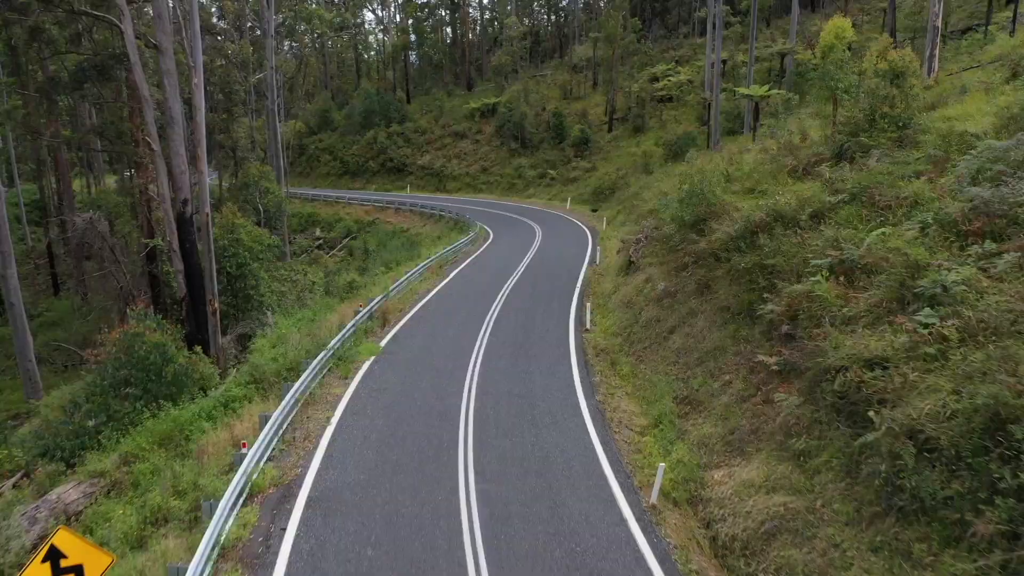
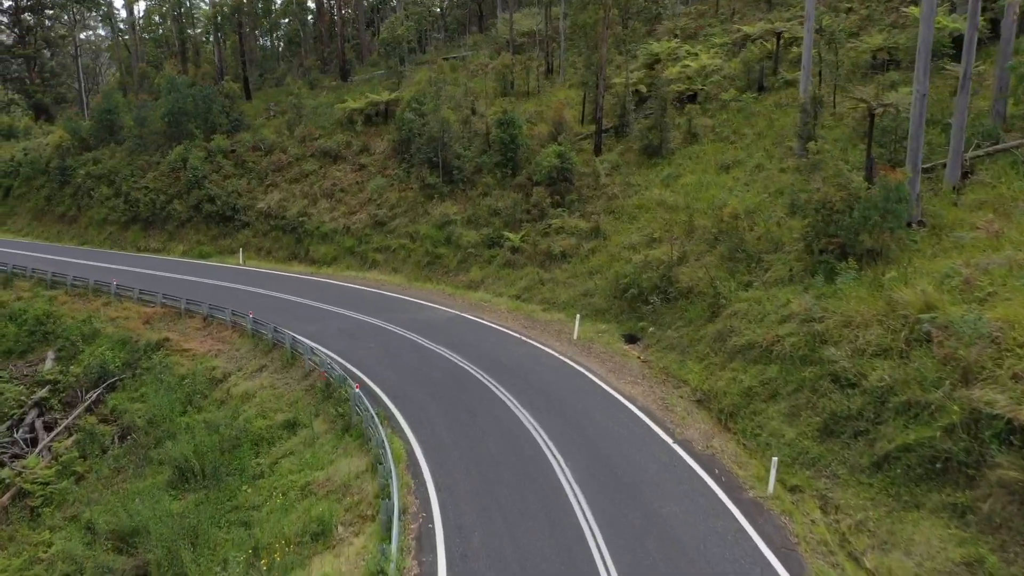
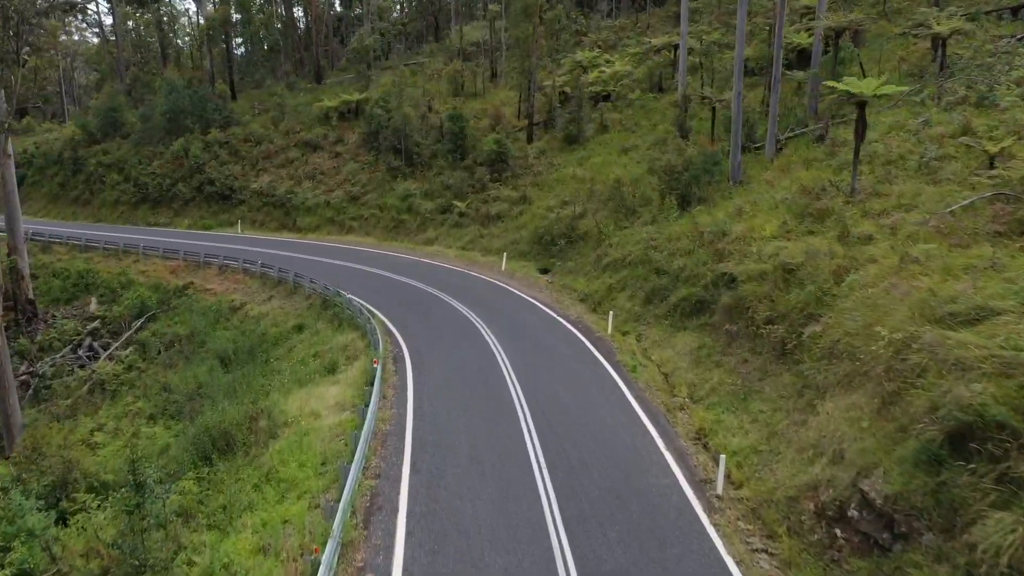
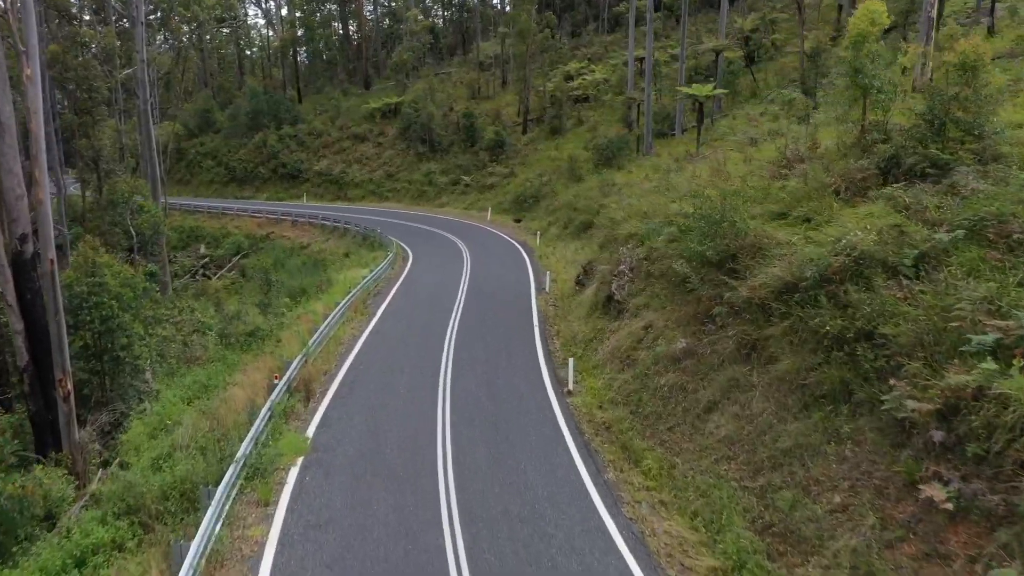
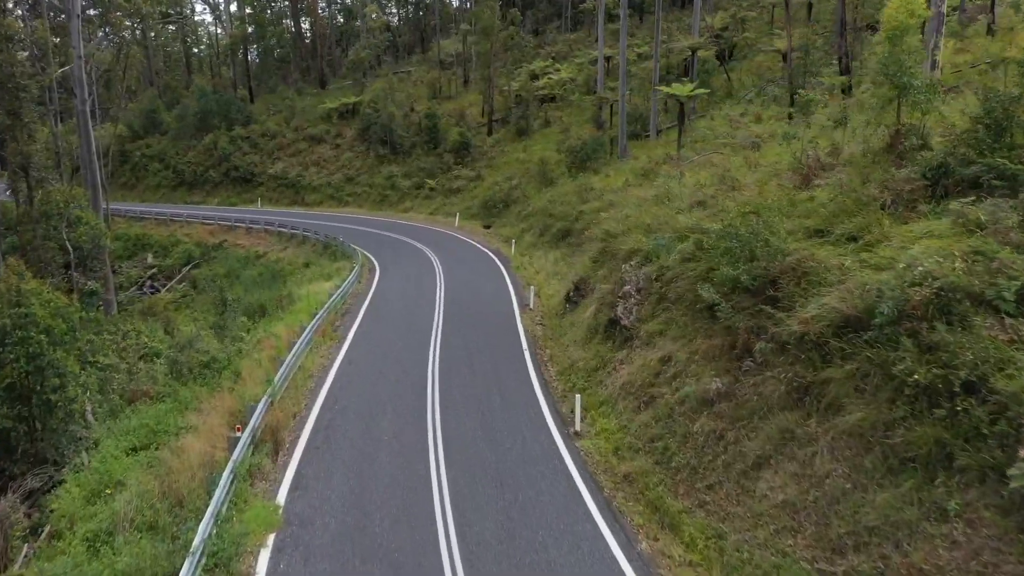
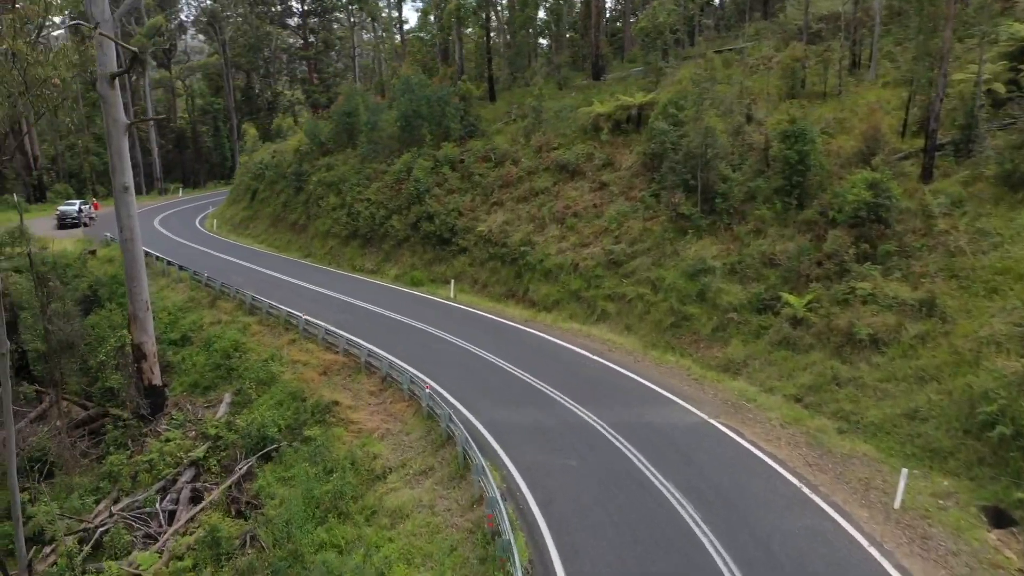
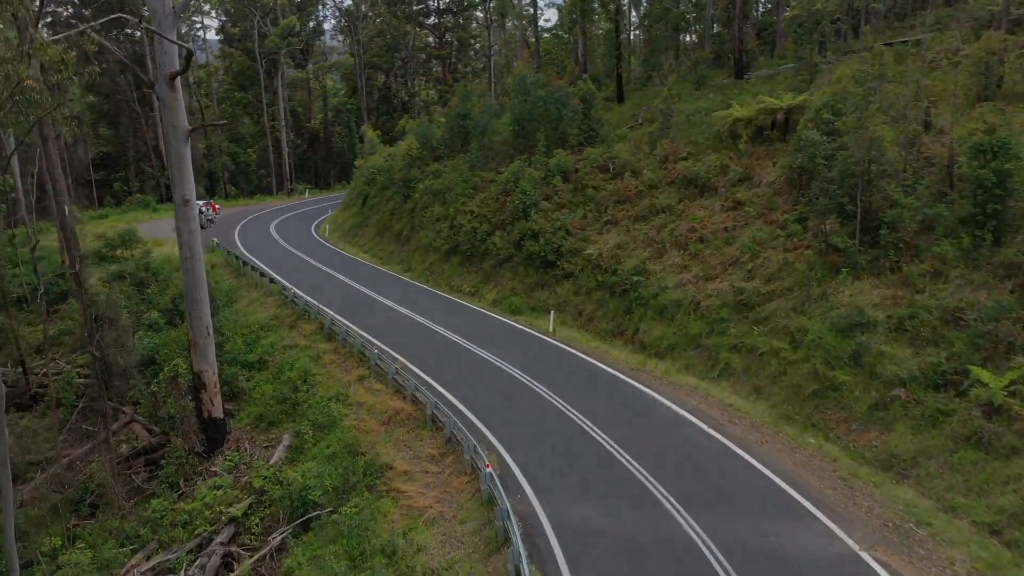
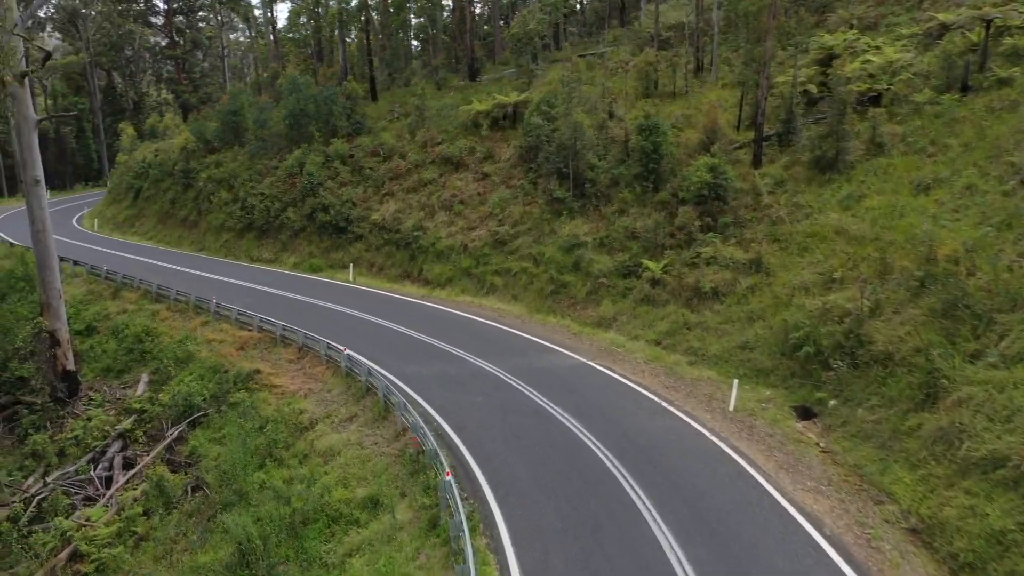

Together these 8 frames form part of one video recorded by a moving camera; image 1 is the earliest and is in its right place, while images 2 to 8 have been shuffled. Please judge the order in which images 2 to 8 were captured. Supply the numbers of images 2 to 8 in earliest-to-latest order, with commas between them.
4, 5, 3, 2, 8, 6, 7
